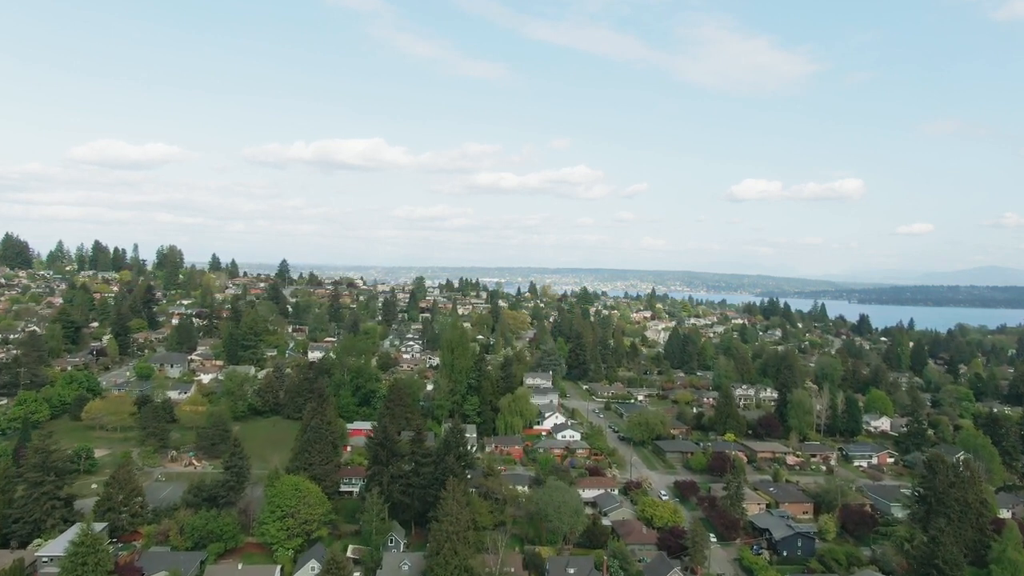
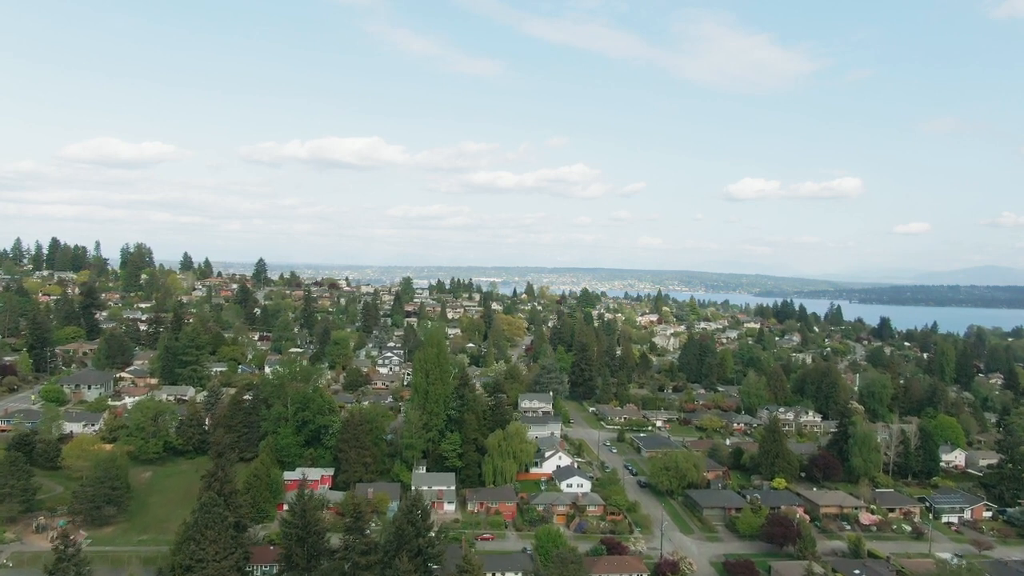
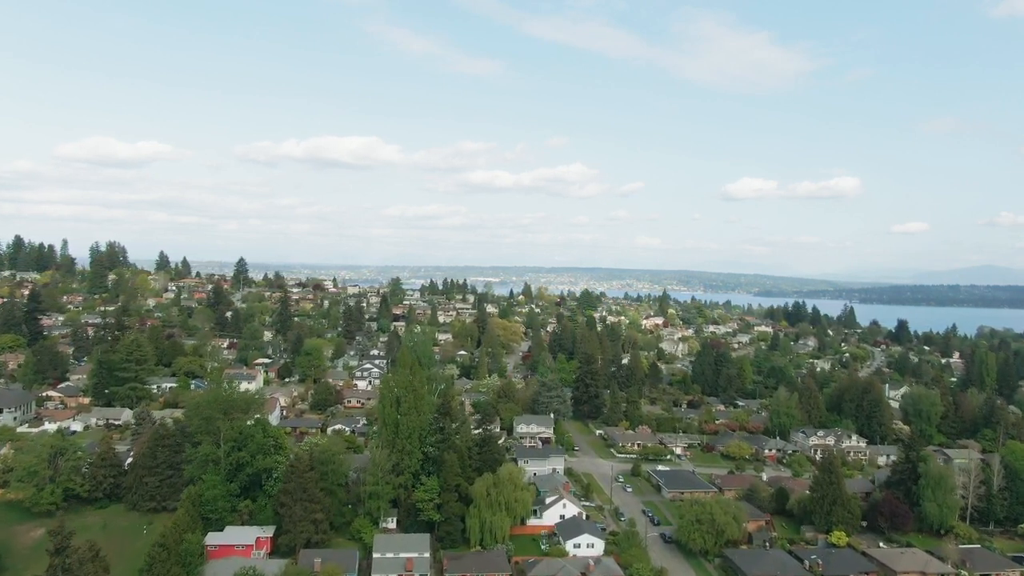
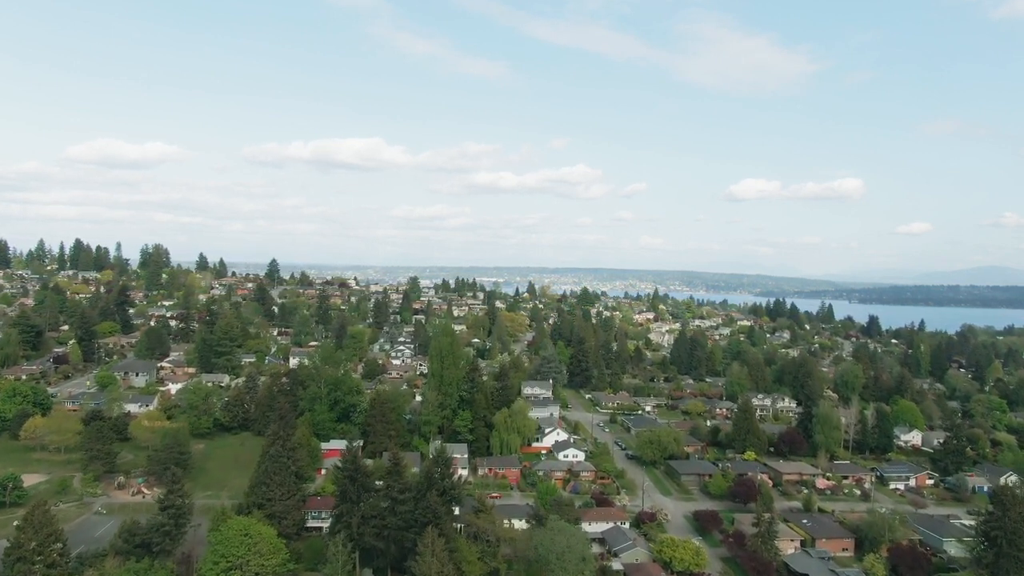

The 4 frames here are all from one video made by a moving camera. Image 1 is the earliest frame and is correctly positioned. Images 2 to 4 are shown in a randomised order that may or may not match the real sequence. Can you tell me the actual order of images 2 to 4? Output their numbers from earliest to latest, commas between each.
4, 2, 3
